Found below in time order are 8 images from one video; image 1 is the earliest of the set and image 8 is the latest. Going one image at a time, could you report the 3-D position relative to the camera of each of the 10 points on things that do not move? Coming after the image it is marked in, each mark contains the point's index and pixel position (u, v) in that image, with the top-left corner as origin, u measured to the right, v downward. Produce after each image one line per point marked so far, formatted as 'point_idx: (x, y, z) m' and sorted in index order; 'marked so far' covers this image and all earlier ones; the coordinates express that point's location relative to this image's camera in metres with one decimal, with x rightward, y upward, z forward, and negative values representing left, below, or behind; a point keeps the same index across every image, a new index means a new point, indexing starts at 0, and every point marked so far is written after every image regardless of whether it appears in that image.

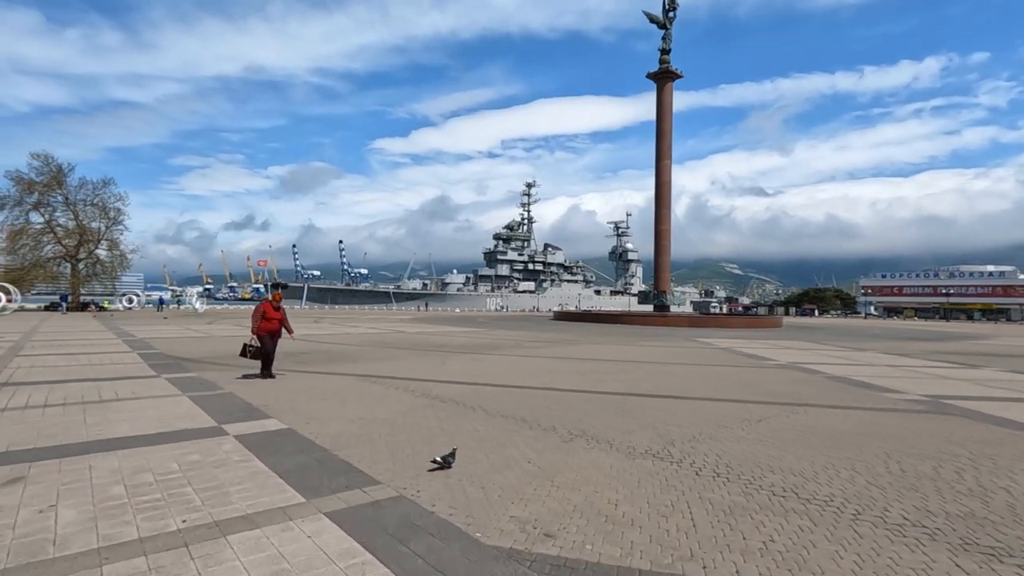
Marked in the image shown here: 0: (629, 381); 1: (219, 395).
0: (+1.9, -1.6, +10.1) m
1: (-3.9, -1.4, +7.9) m
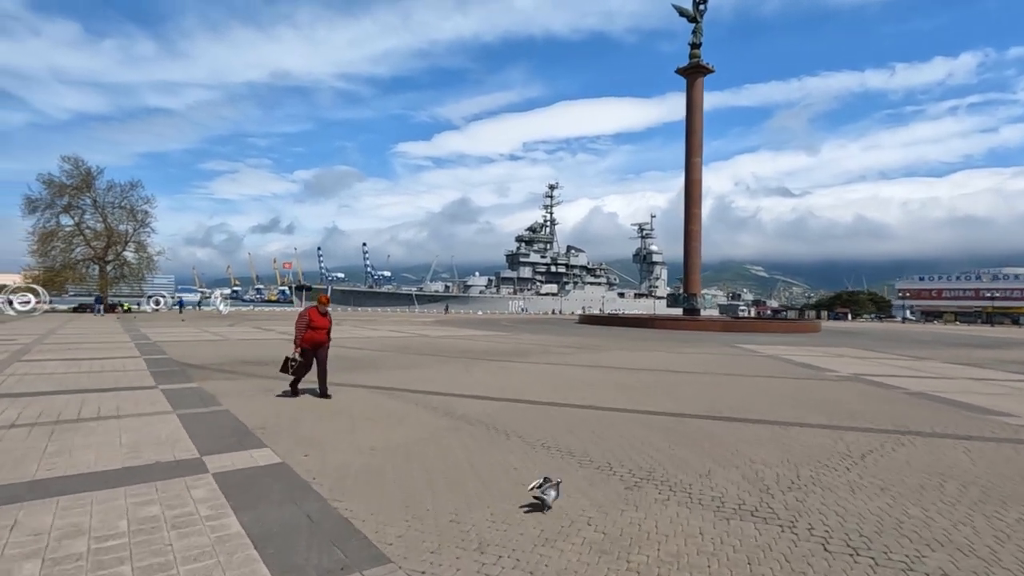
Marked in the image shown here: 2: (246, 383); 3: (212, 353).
0: (+2.5, -1.6, +8.8) m
1: (-3.5, -1.5, +6.9) m
2: (-4.4, -1.6, +9.7) m
3: (-8.1, -1.7, +15.6) m
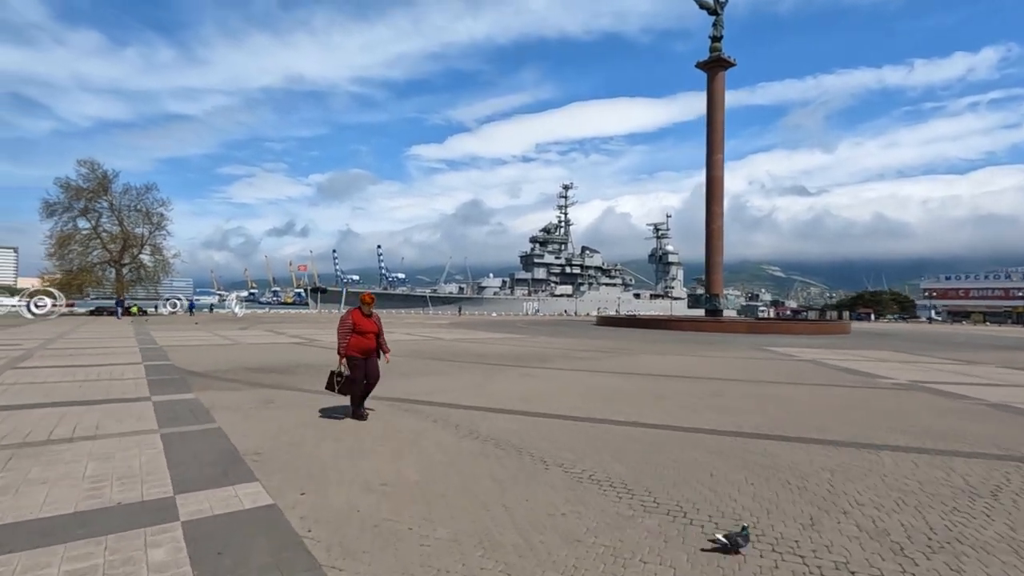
0: (+2.9, -1.6, +7.8) m
1: (-3.1, -1.5, +6.0) m
2: (-4.0, -1.6, +8.8) m
3: (-7.5, -1.8, +14.8) m
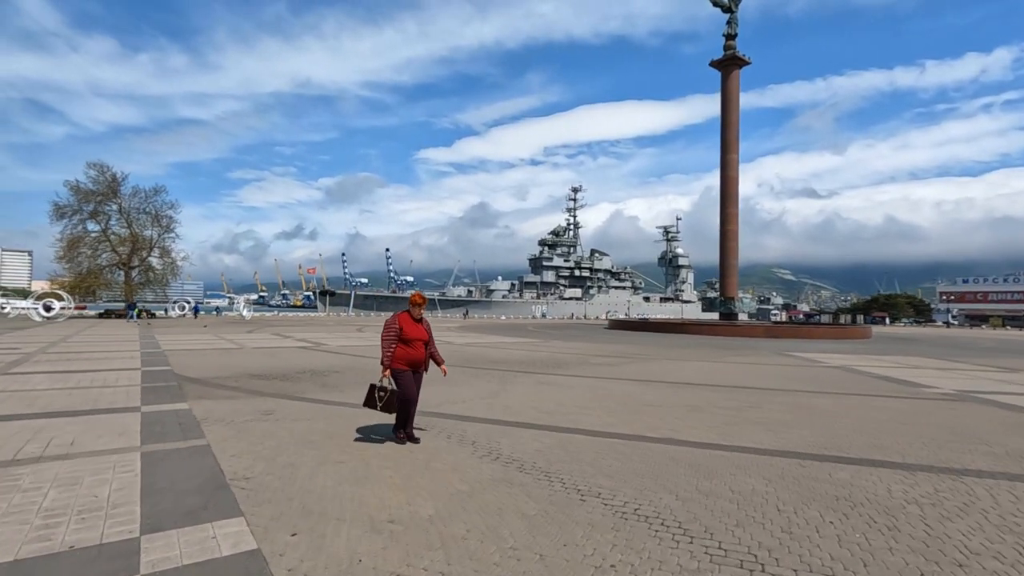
0: (+3.1, -1.6, +7.1) m
1: (-2.9, -1.5, +5.3) m
2: (-3.7, -1.6, +8.2) m
3: (-7.1, -1.8, +14.2) m
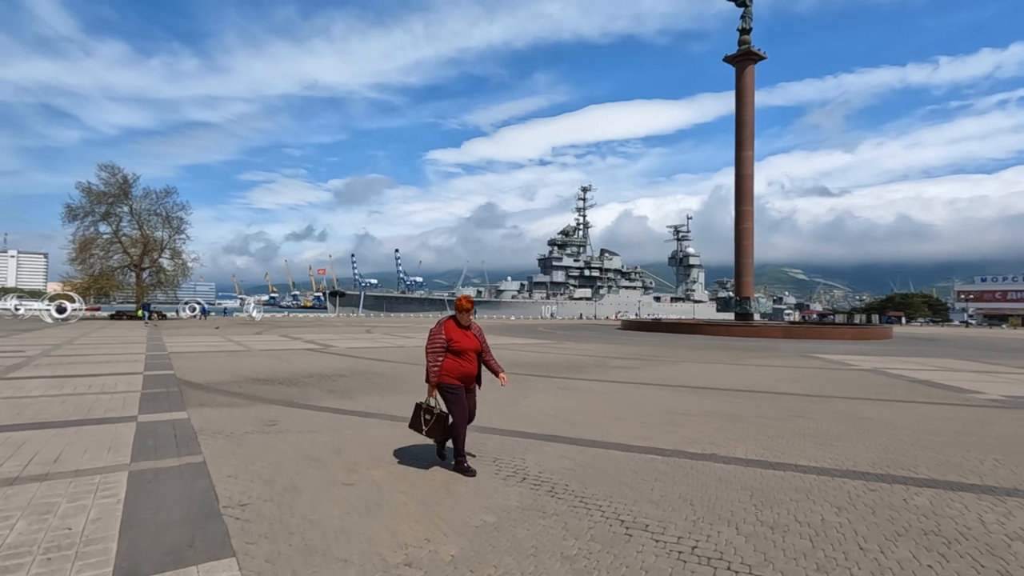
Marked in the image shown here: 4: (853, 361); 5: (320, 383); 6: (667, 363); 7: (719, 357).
0: (+3.4, -1.6, +6.5) m
1: (-2.7, -1.5, +4.8) m
2: (-3.5, -1.7, +7.7) m
3: (-6.8, -1.9, +13.8) m
4: (+10.5, -2.2, +18.0) m
5: (-3.6, -1.8, +11.0) m
6: (+4.3, -2.1, +16.3) m
7: (+6.6, -2.2, +18.6) m
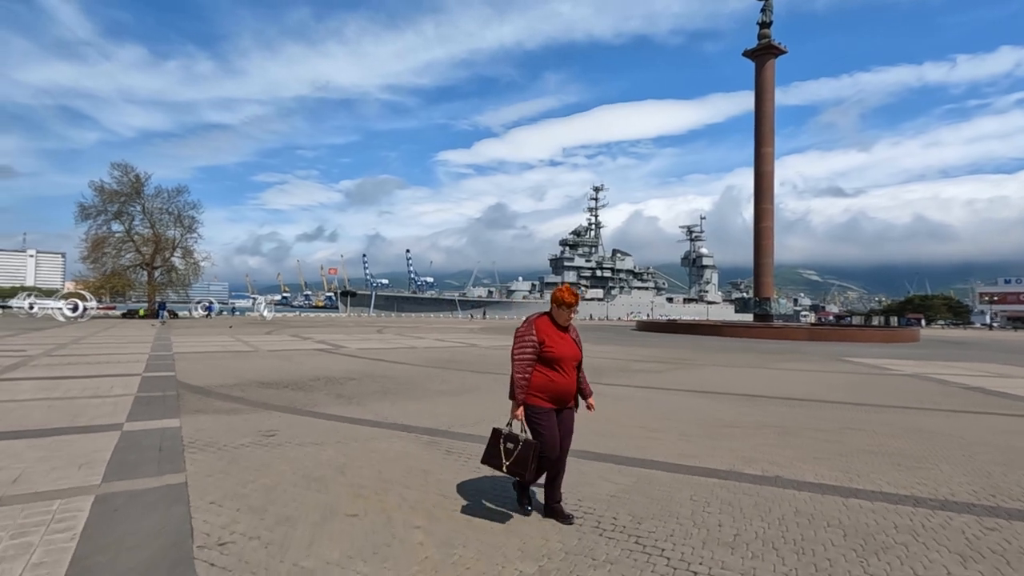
0: (+3.6, -1.6, +5.6) m
1: (-2.5, -1.4, +4.1) m
2: (-3.2, -1.6, +7.0) m
3: (-6.4, -1.8, +13.1) m
4: (+11.0, -2.2, +17.0) m
5: (-3.3, -1.7, +10.3) m
6: (+4.8, -2.1, +15.5) m
7: (+7.1, -2.2, +17.7) m
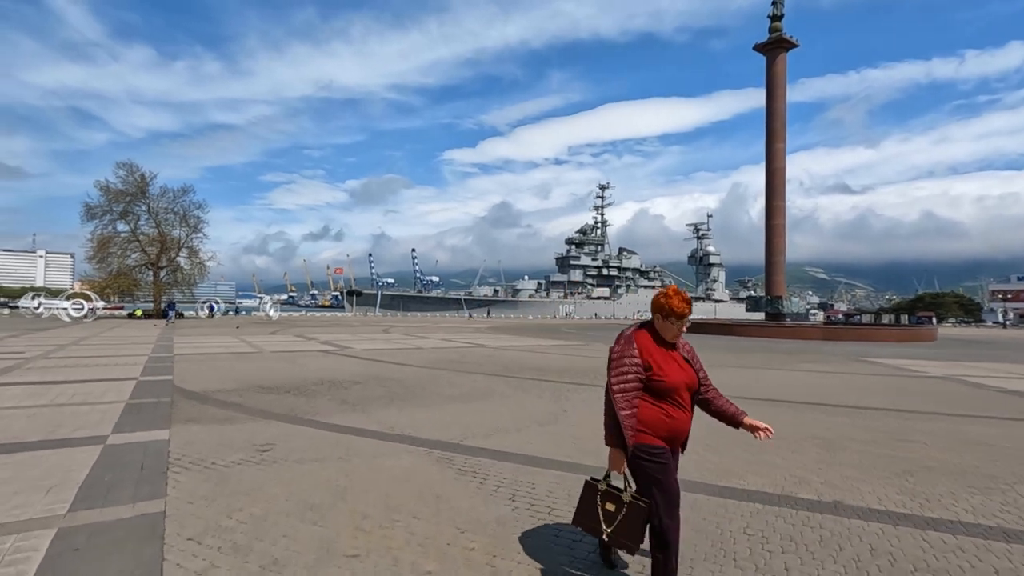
0: (+3.8, -1.6, +5.1) m
1: (-2.3, -1.4, +3.6) m
2: (-3.0, -1.6, +6.4) m
3: (-6.1, -1.8, +12.7) m
4: (+11.3, -2.2, +16.4) m
5: (-3.0, -1.7, +9.8) m
6: (+5.1, -2.0, +14.9) m
7: (+7.4, -2.1, +17.1) m
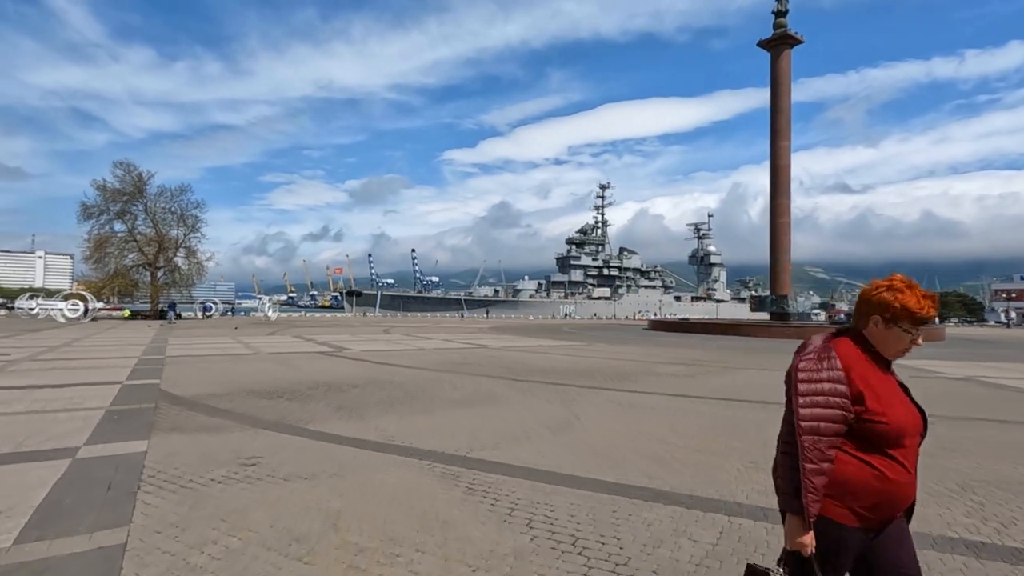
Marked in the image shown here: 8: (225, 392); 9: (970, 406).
0: (+3.9, -1.6, +4.5) m
1: (-2.2, -1.4, +3.0) m
2: (-2.9, -1.6, +5.9) m
3: (-6.0, -1.8, +12.1) m
4: (+11.4, -2.1, +15.8) m
5: (-2.9, -1.7, +9.2) m
6: (+5.2, -2.0, +14.4) m
7: (+7.5, -2.1, +16.6) m
8: (-4.5, -1.7, +9.2) m
9: (+6.7, -1.7, +8.5) m
